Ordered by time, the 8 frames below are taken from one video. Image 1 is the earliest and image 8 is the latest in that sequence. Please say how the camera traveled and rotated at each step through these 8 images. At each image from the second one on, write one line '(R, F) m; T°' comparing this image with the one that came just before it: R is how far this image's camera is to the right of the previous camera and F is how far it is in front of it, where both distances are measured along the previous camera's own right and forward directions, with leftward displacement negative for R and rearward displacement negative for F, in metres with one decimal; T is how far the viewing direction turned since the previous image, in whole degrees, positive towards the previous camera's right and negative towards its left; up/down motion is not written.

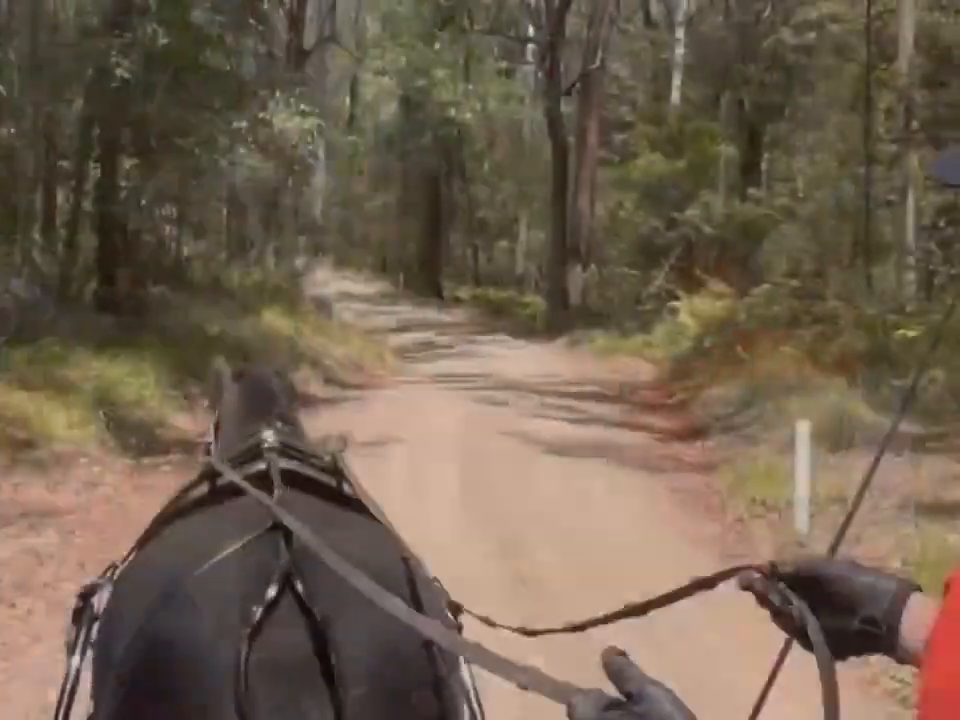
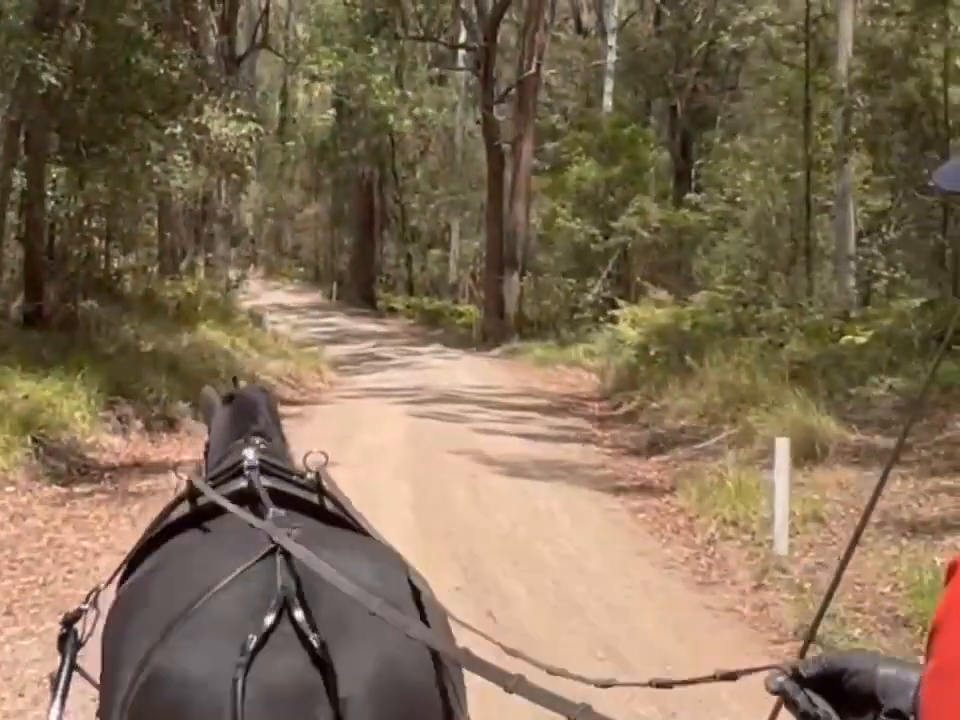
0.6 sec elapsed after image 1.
(-0.1, +0.6) m; +2°
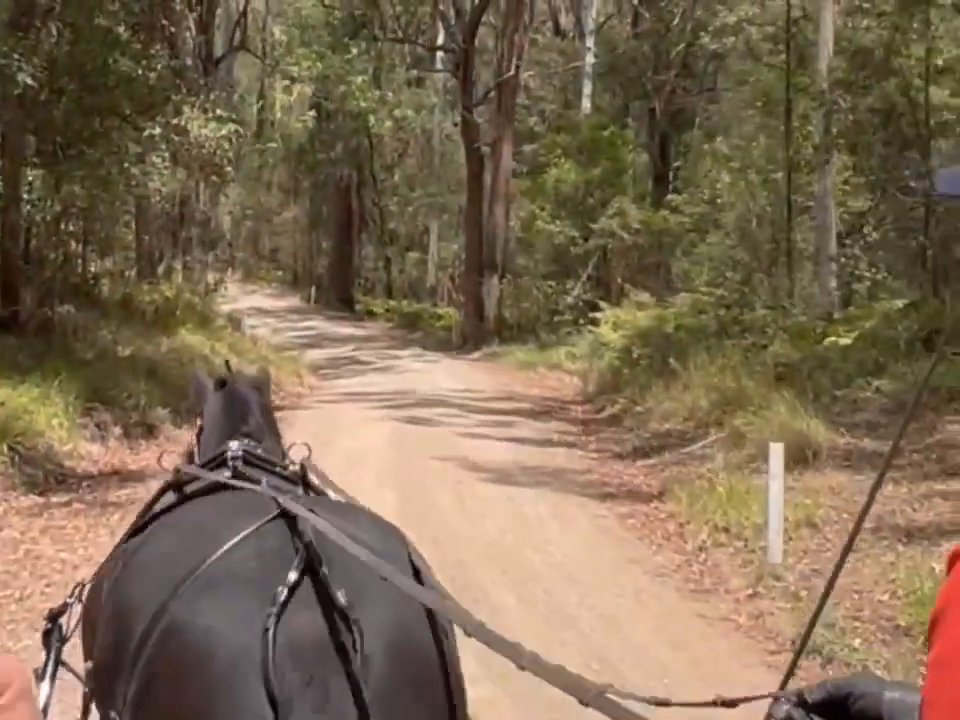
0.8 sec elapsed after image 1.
(0.0, +0.2) m; +1°
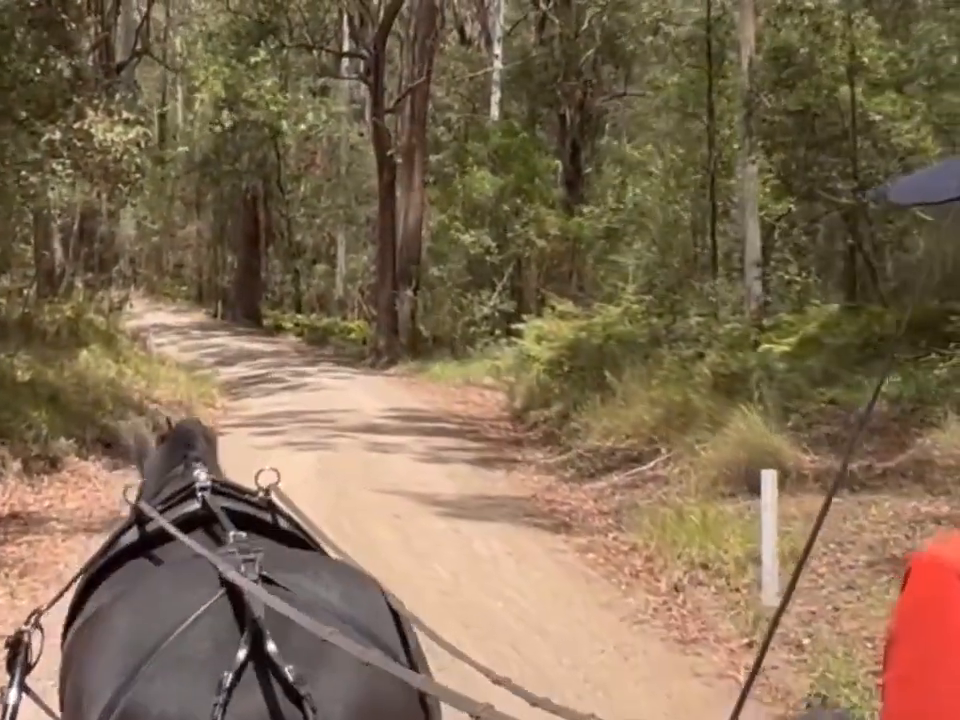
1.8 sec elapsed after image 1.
(-0.2, +1.1) m; +3°
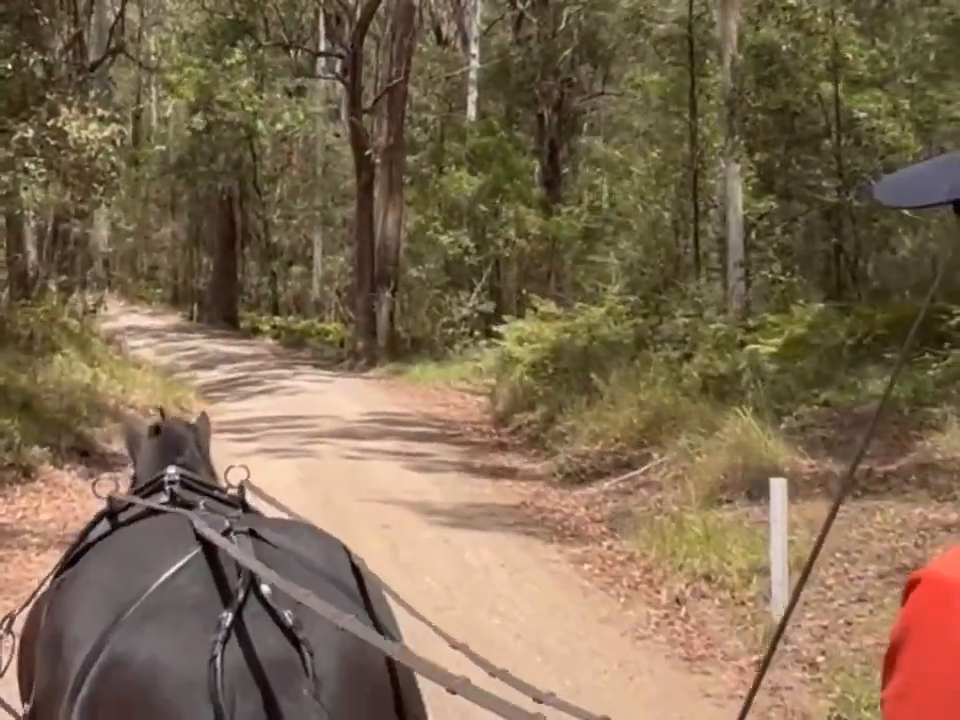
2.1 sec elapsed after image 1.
(-0.1, +0.4) m; +1°
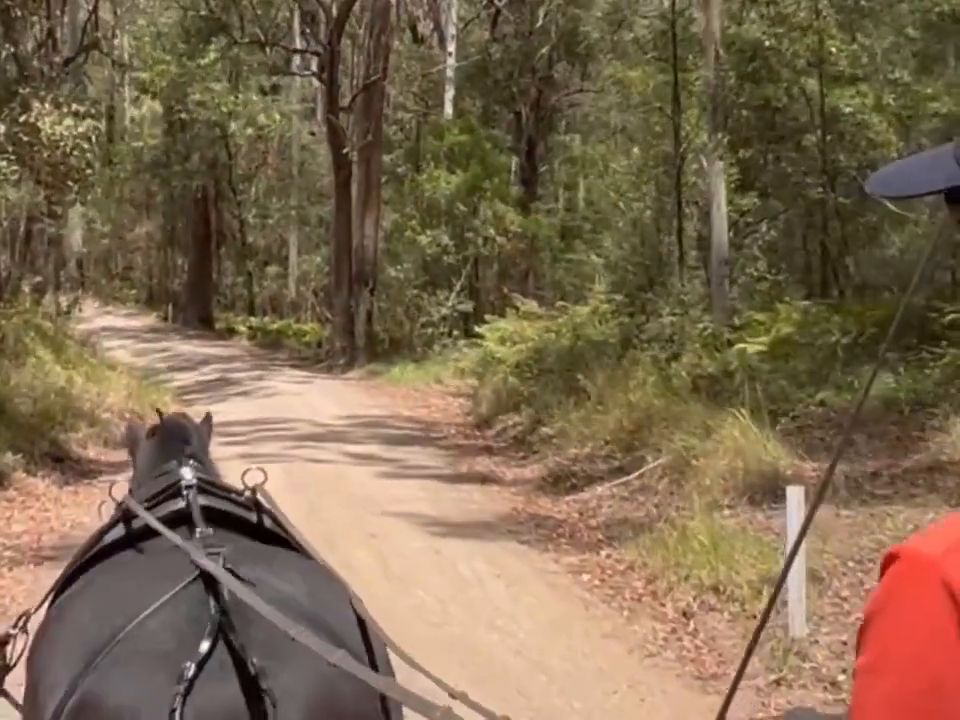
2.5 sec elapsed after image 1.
(-0.1, +0.4) m; +1°
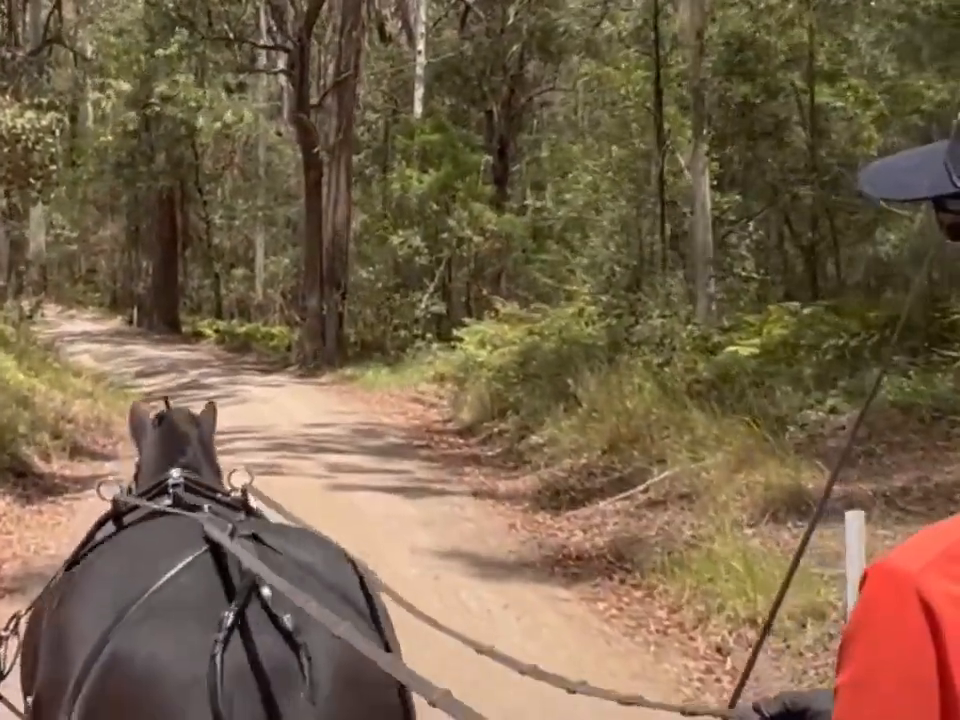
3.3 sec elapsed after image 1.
(-0.2, +0.8) m; +1°
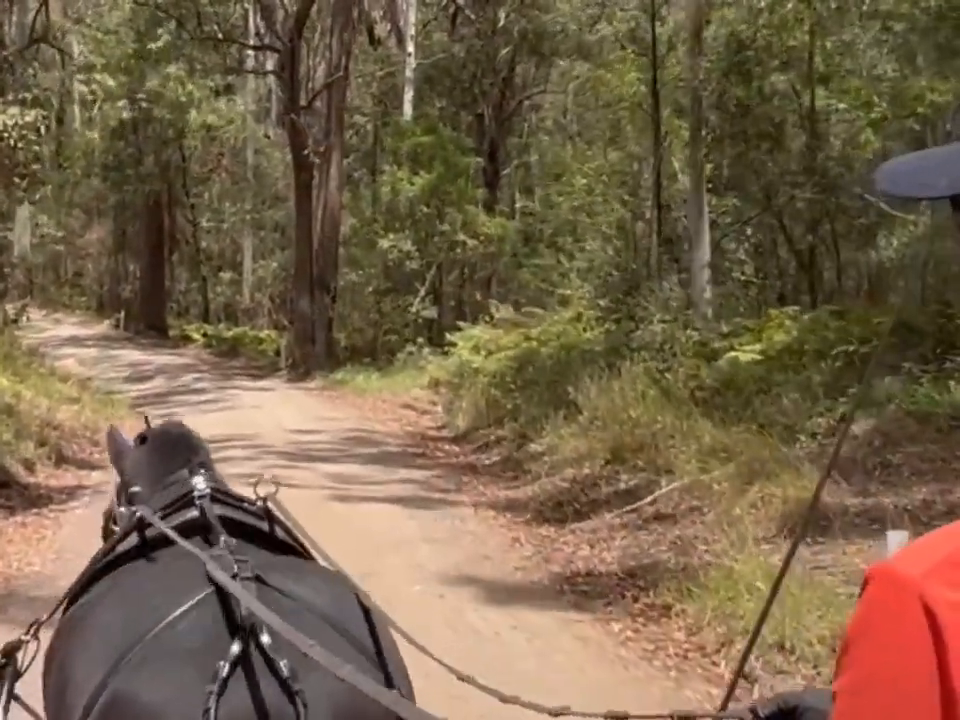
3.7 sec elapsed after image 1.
(-0.1, +0.4) m; 0°
